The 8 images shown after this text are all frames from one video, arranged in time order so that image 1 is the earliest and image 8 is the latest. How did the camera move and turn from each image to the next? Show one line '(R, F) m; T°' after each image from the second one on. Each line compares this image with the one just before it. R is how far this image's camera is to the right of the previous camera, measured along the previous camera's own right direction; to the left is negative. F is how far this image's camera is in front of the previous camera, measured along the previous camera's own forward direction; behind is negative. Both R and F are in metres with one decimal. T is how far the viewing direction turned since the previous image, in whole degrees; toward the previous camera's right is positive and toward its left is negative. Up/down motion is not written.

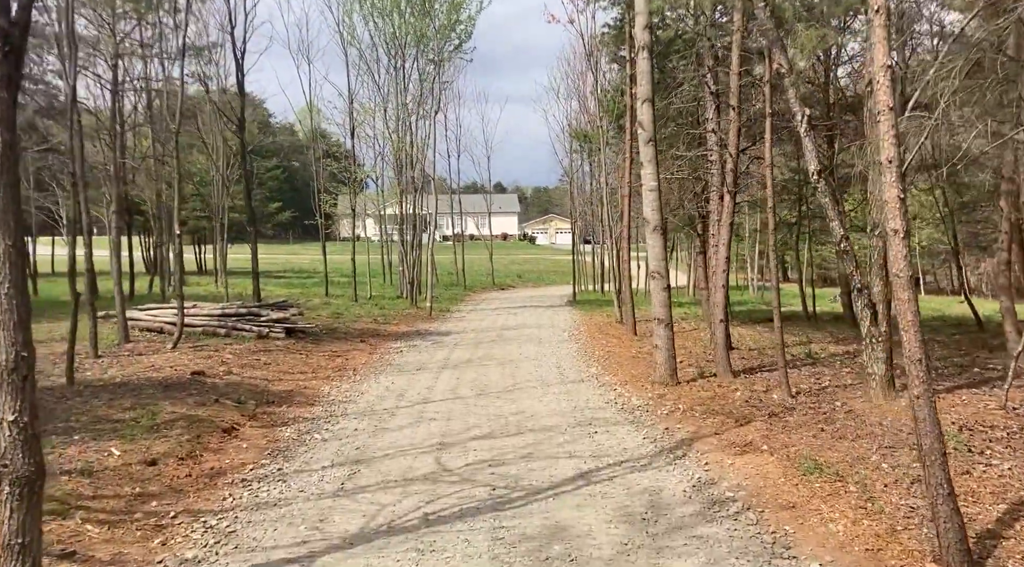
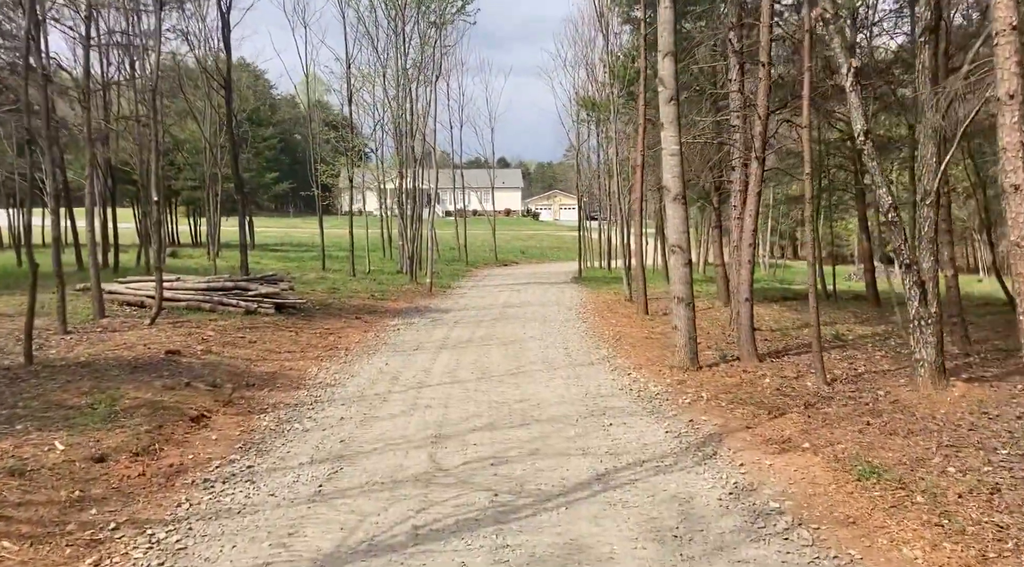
(0.0, +1.3) m; 0°
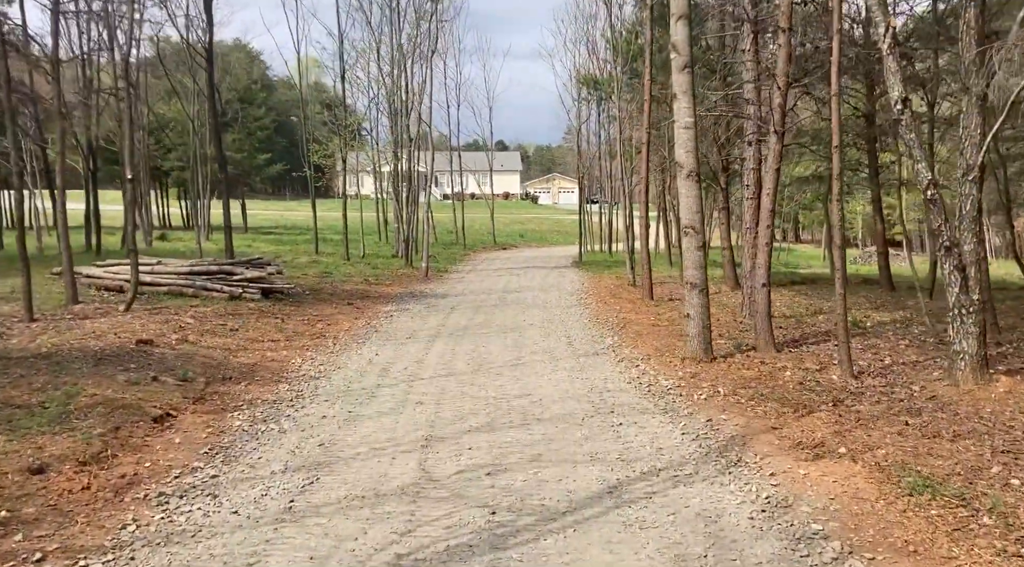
(0.0, +1.0) m; 0°
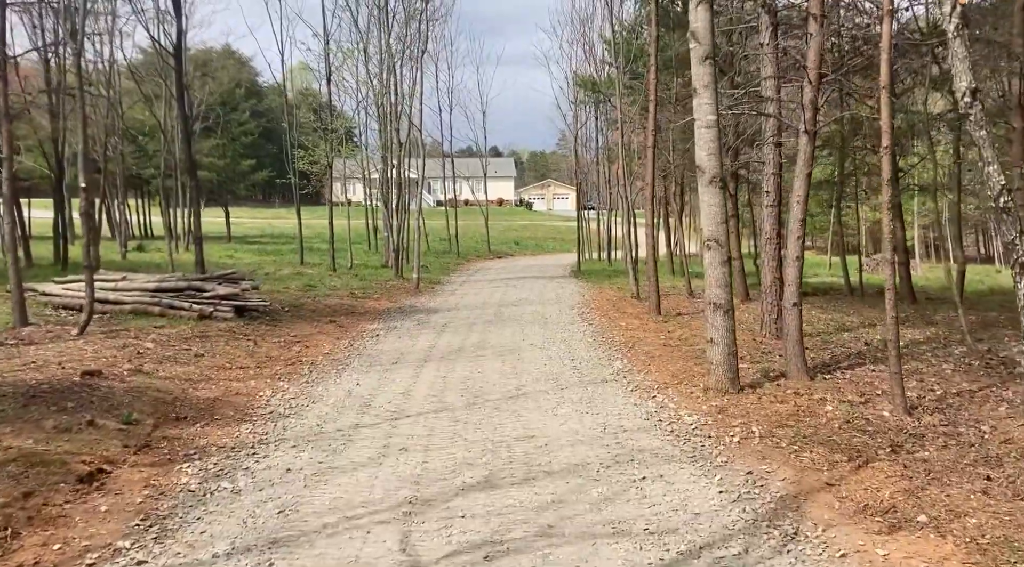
(-0.1, +1.5) m; 0°
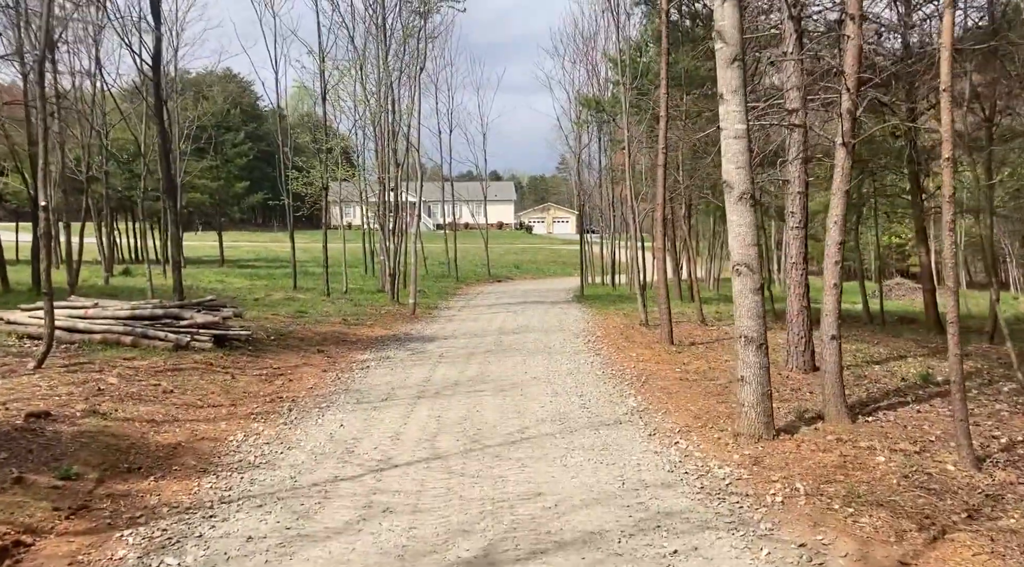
(0.0, +1.2) m; 0°
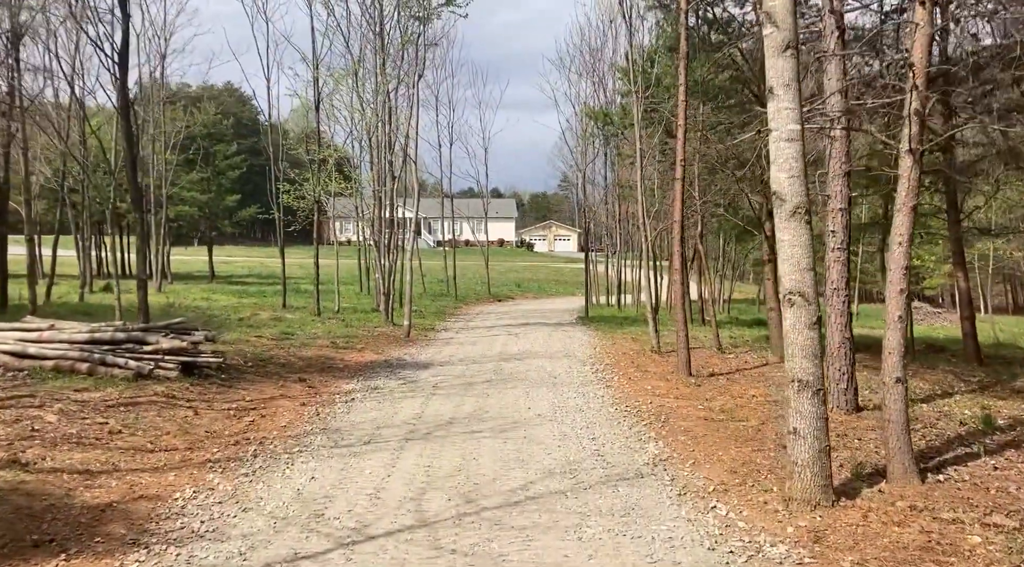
(0.0, +1.6) m; 0°
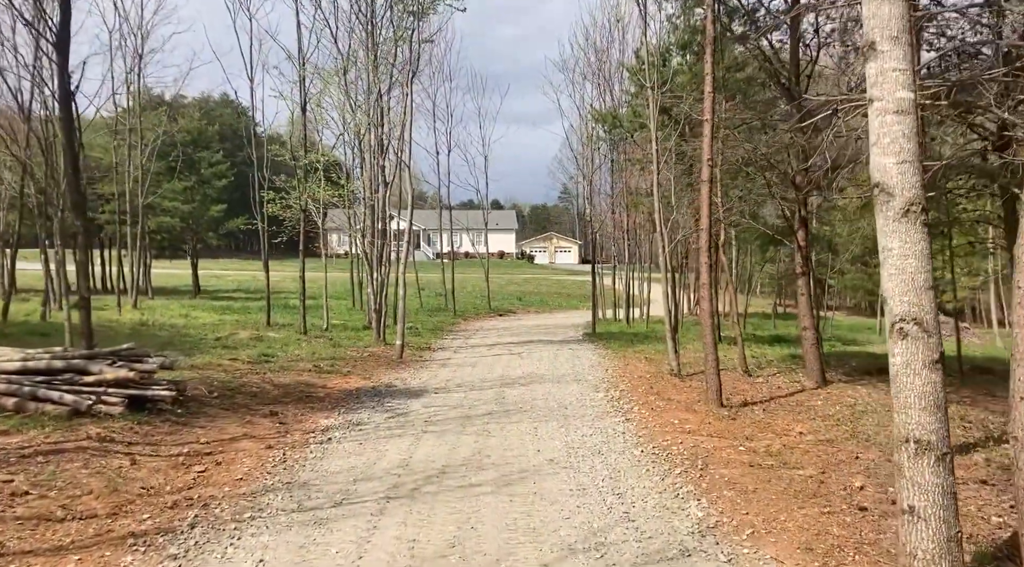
(-0.1, +2.0) m; 0°
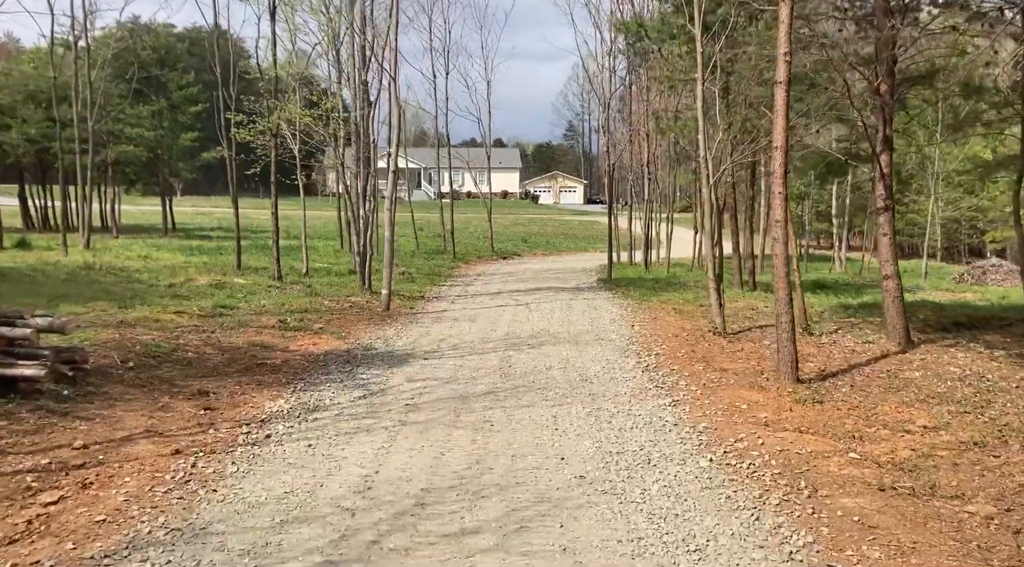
(-0.1, +3.5) m; 0°
